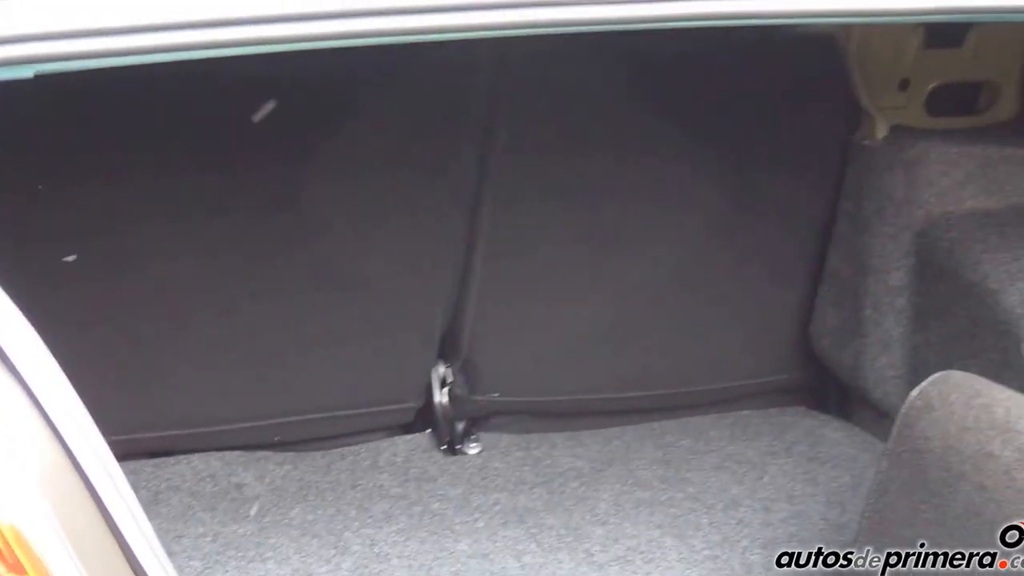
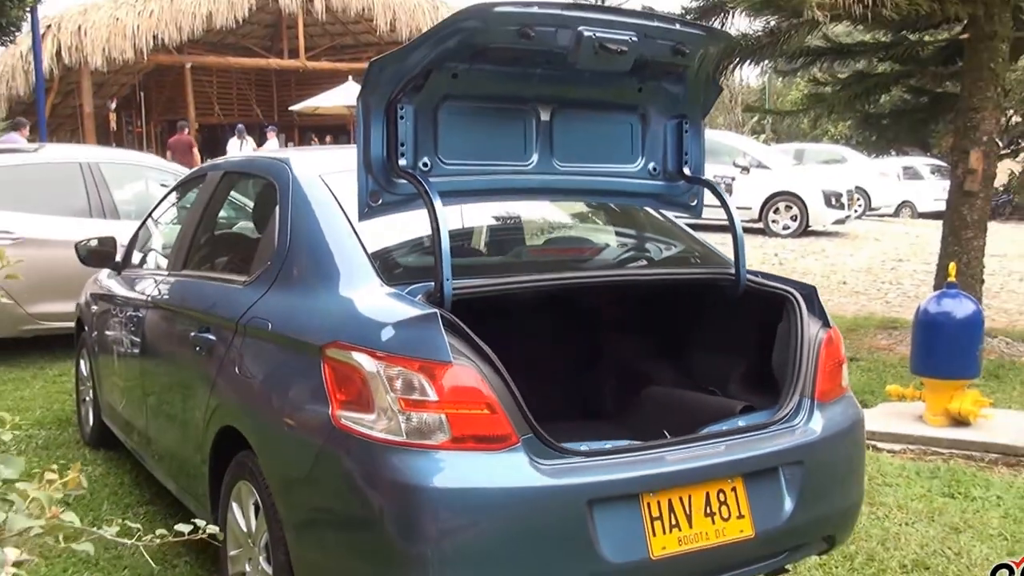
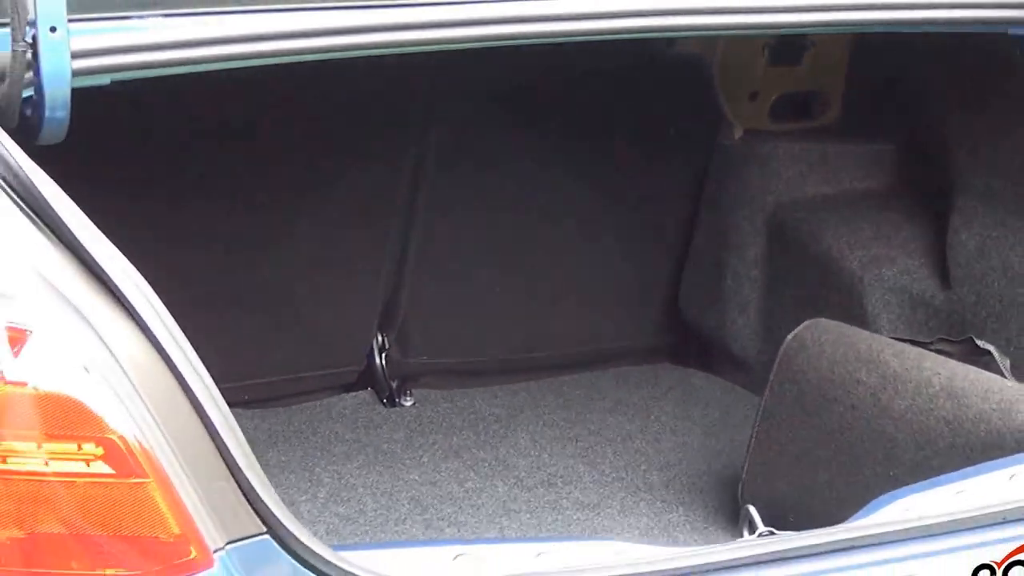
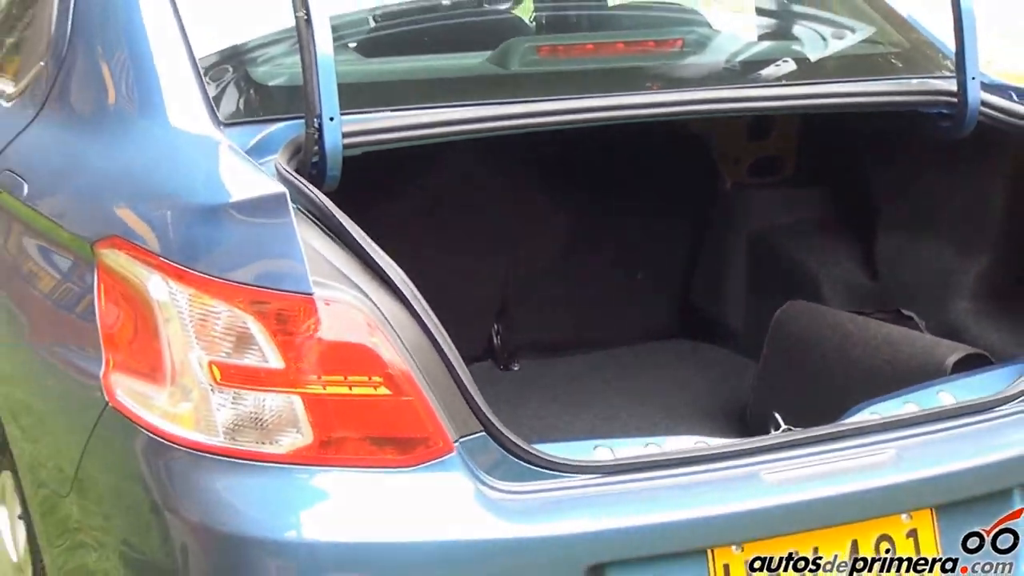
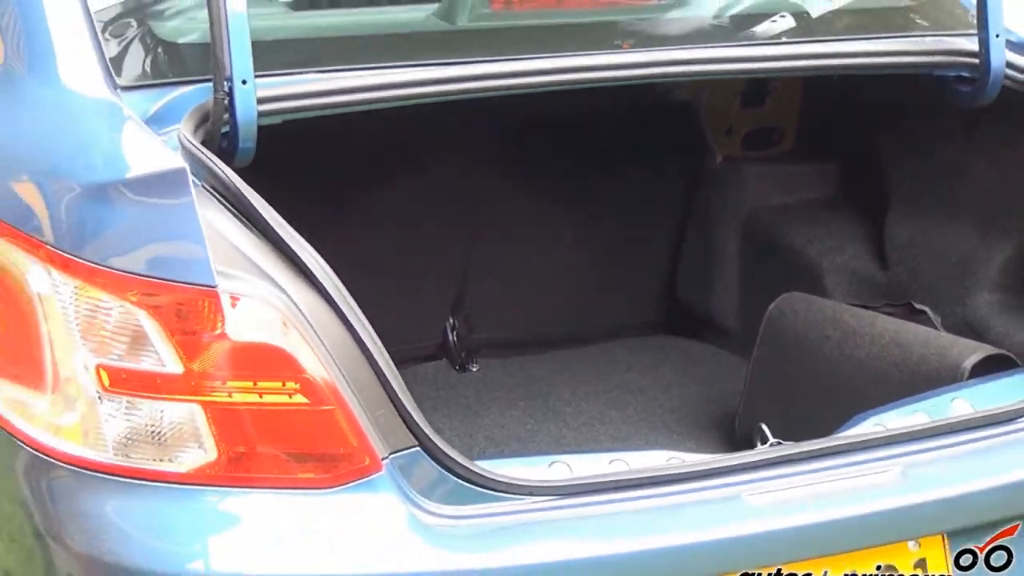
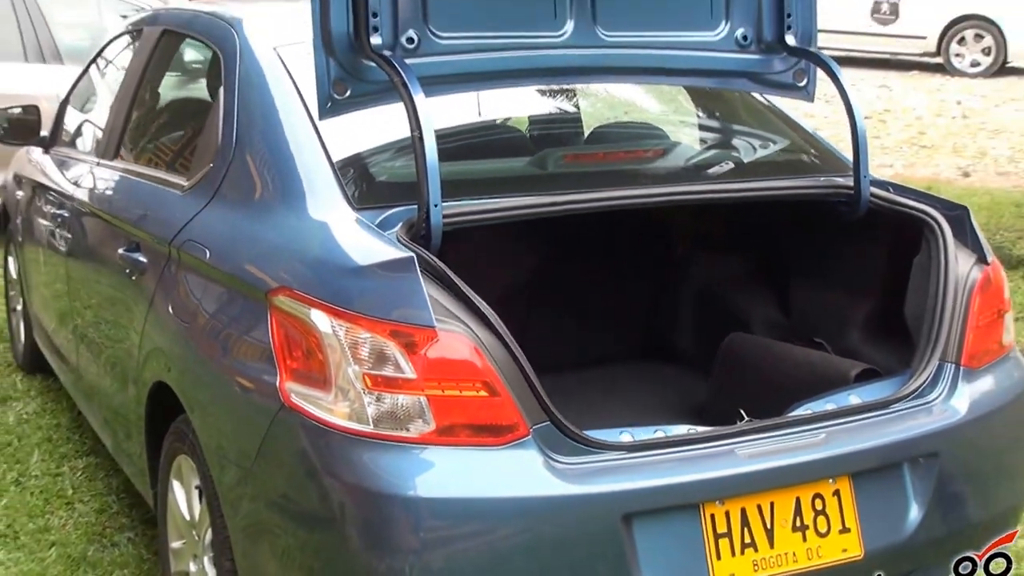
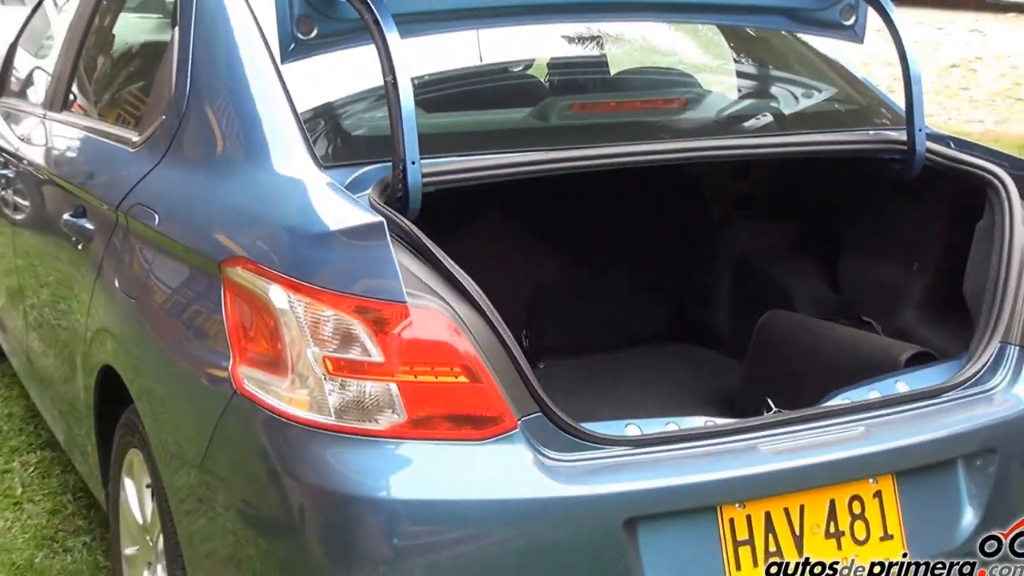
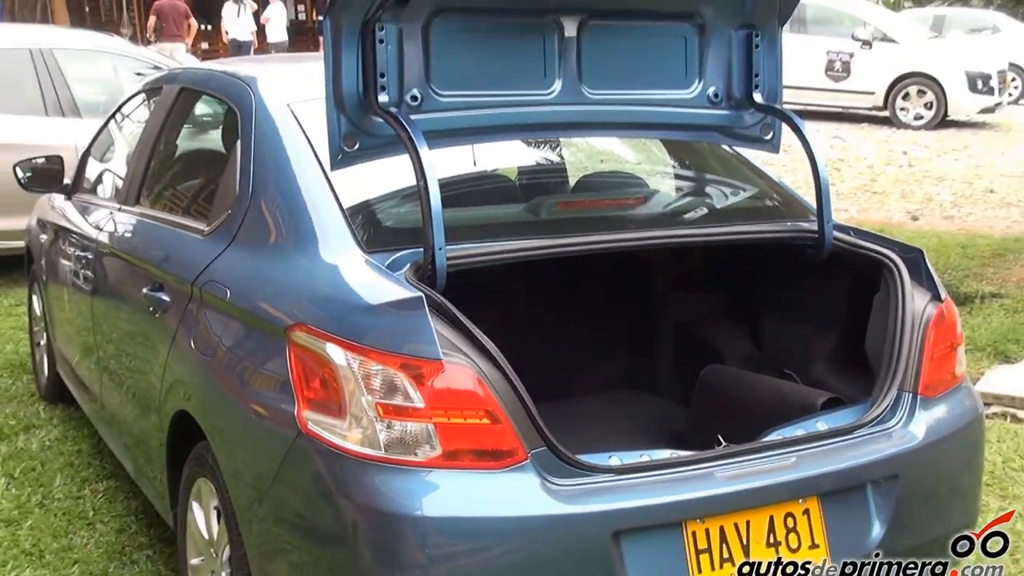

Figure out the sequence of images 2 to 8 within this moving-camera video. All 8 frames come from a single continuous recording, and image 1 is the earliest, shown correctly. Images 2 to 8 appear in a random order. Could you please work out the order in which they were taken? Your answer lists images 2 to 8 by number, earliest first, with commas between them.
3, 5, 4, 7, 6, 8, 2
